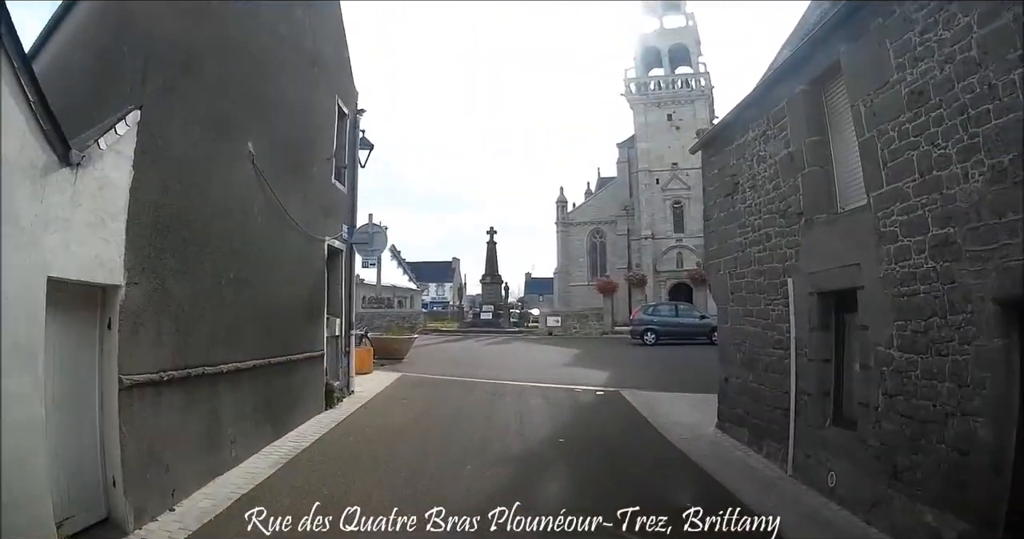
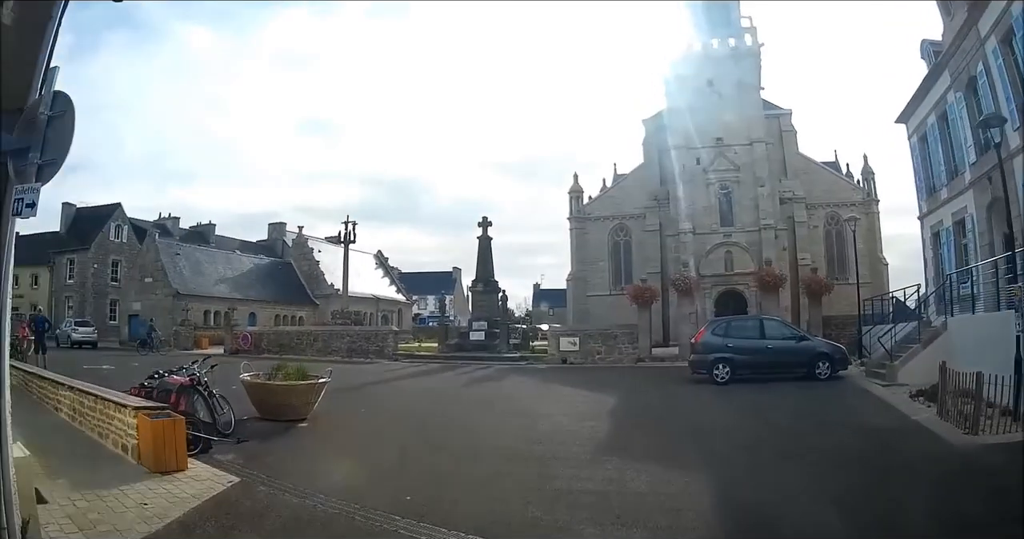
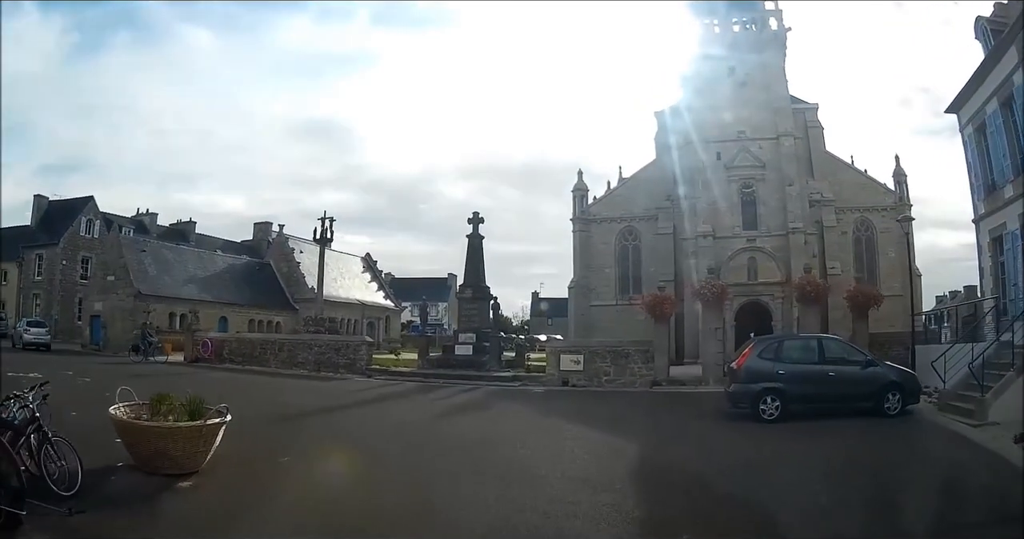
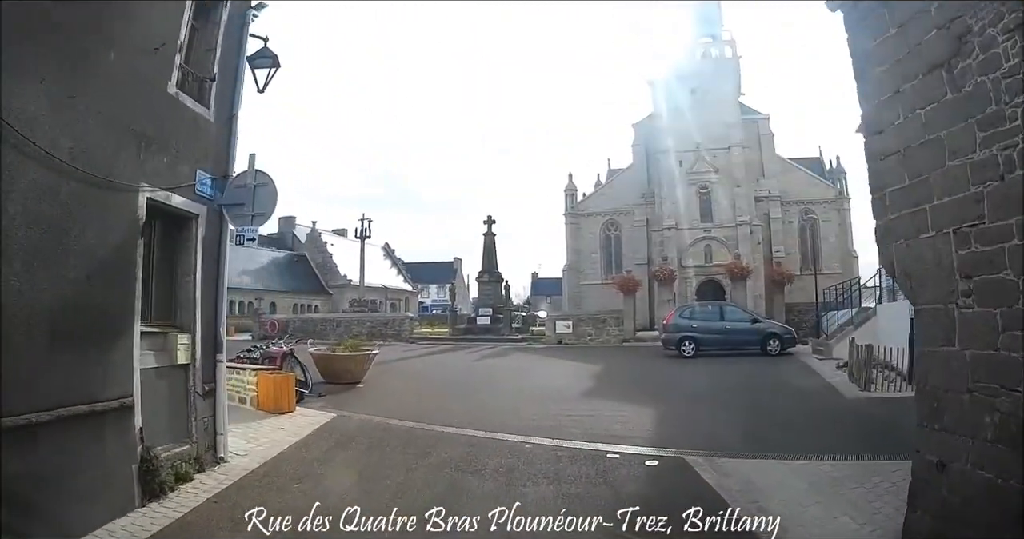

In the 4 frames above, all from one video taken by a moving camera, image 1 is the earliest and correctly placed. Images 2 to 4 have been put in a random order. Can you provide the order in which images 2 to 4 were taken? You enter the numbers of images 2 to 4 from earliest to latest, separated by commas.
4, 2, 3
